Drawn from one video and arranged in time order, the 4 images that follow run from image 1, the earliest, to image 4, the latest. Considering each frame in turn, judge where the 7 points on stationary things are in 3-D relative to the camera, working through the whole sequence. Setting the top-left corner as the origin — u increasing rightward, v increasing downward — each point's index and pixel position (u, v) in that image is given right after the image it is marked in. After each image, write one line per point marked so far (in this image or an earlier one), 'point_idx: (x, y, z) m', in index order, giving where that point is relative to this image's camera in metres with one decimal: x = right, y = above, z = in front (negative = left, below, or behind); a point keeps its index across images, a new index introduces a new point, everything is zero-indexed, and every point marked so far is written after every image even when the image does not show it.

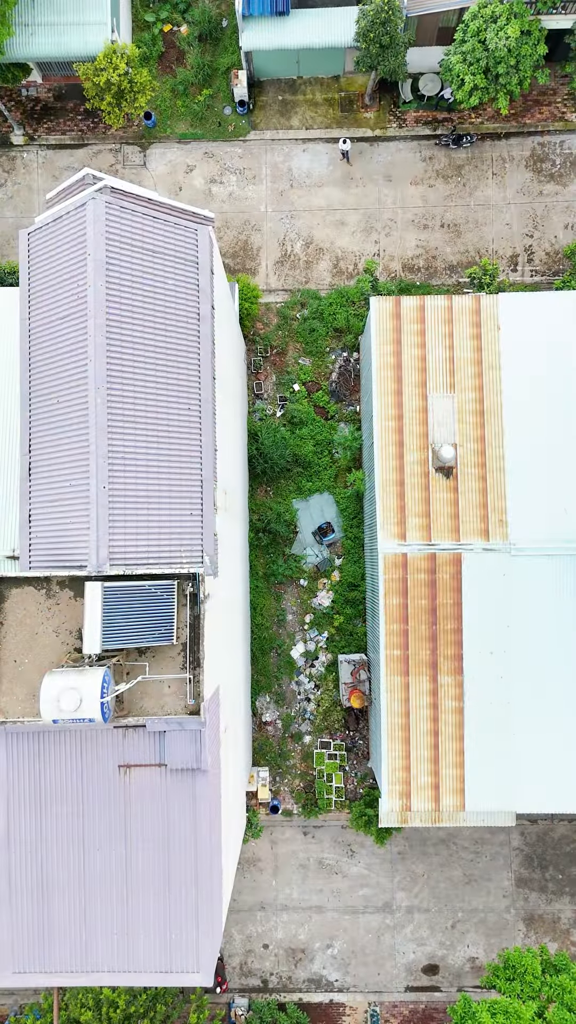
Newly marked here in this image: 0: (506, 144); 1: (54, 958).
0: (+4.9, +8.3, +18.3) m
1: (-2.8, -5.4, +9.9) m
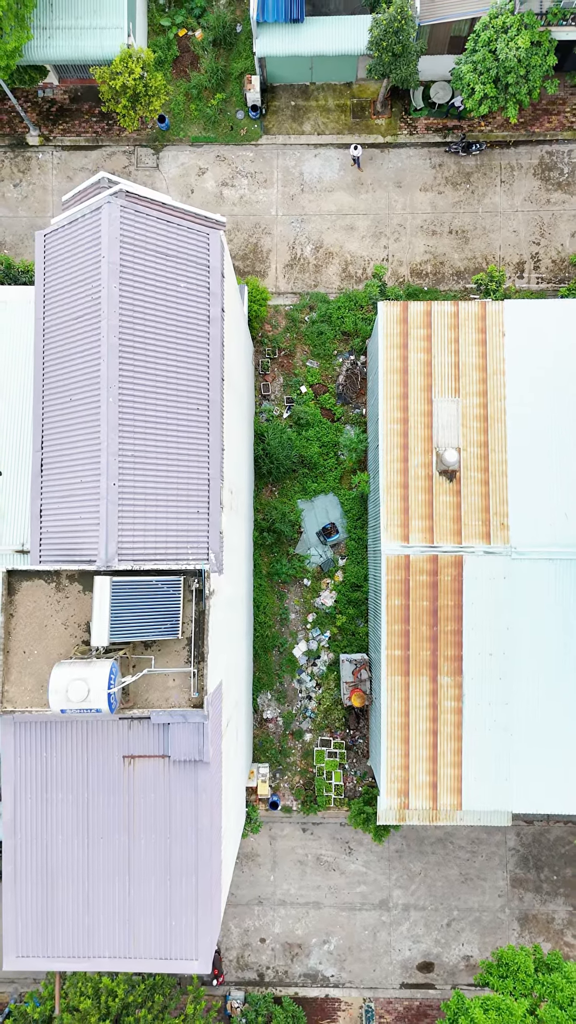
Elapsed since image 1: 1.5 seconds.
0: (+5.2, +8.2, +18.5) m
1: (-2.9, -5.4, +10.2) m
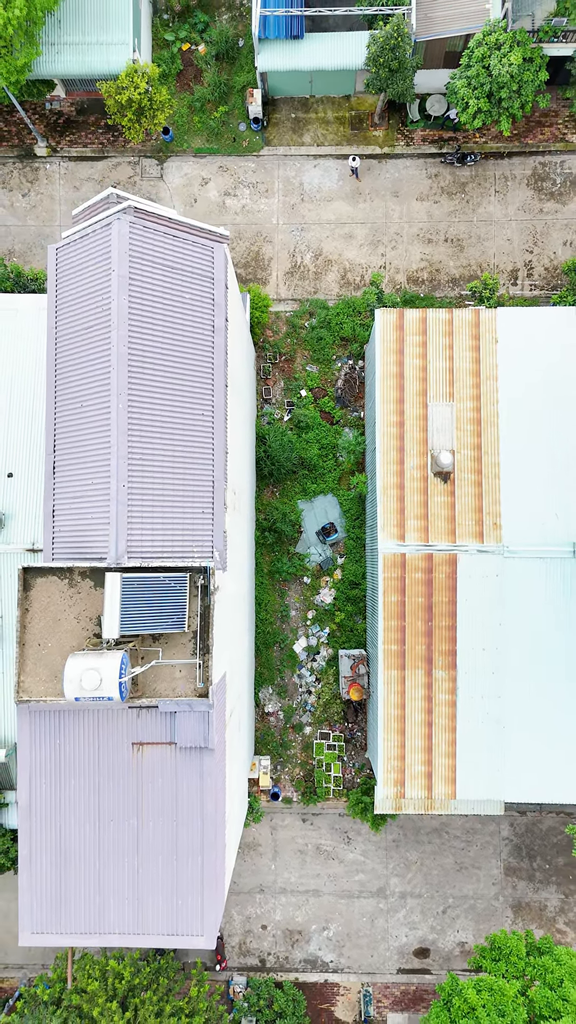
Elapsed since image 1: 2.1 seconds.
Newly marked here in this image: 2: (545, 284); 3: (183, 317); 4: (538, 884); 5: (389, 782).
0: (+5.2, +8.2, +19.1) m
1: (-2.9, -5.4, +10.7) m
2: (+6.0, +5.3, +19.0) m
3: (-1.5, +2.7, +11.4) m
4: (+5.6, -8.3, +18.2) m
5: (+1.9, -5.0, +15.2) m
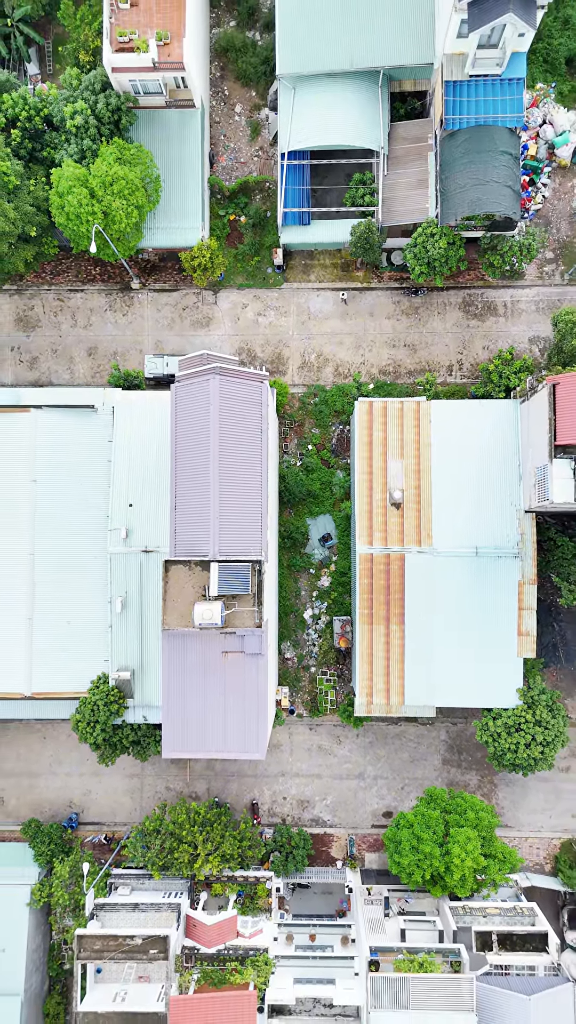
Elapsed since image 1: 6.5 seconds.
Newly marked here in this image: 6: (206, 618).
0: (+5.6, +7.7, +28.7) m
1: (-2.5, -5.9, +20.4) m
2: (+6.4, +4.8, +28.6) m
3: (-1.1, +2.2, +21.1) m
4: (+6.0, -8.8, +27.8) m
5: (+2.3, -5.5, +24.9) m
6: (-2.0, -2.6, +19.2) m
